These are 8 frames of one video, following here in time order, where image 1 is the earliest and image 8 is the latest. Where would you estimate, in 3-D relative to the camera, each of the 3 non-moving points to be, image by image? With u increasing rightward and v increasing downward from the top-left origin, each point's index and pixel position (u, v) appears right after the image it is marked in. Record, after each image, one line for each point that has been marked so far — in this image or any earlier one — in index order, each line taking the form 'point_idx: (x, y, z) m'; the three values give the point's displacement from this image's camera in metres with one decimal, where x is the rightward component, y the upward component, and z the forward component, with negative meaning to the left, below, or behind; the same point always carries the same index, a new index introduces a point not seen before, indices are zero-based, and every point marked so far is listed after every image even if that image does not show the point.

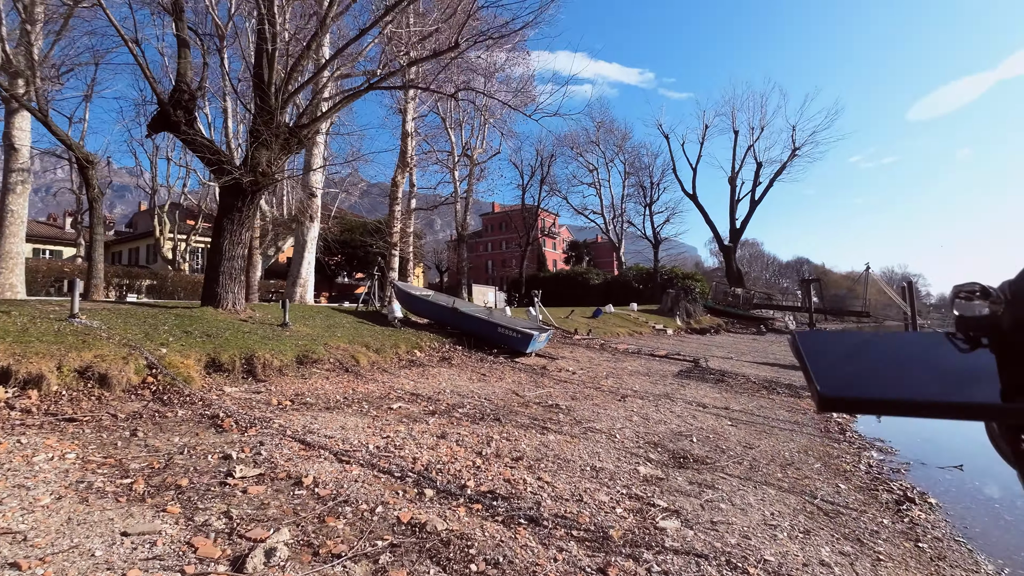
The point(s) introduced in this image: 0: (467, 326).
0: (-1.2, -1.0, +13.7) m
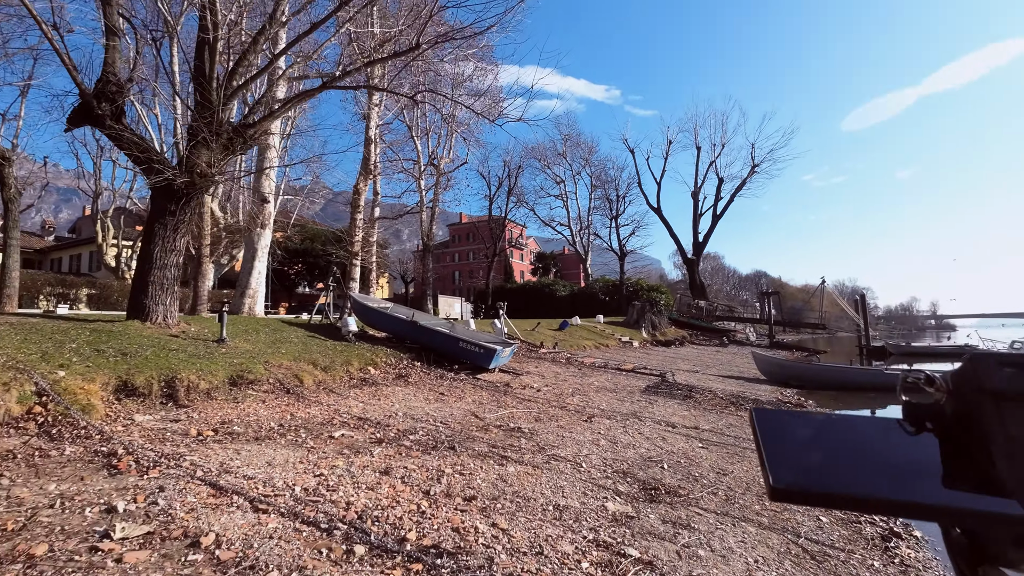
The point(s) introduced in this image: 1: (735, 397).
0: (-2.1, -1.3, +13.1) m
1: (+6.1, -2.9, +14.2) m
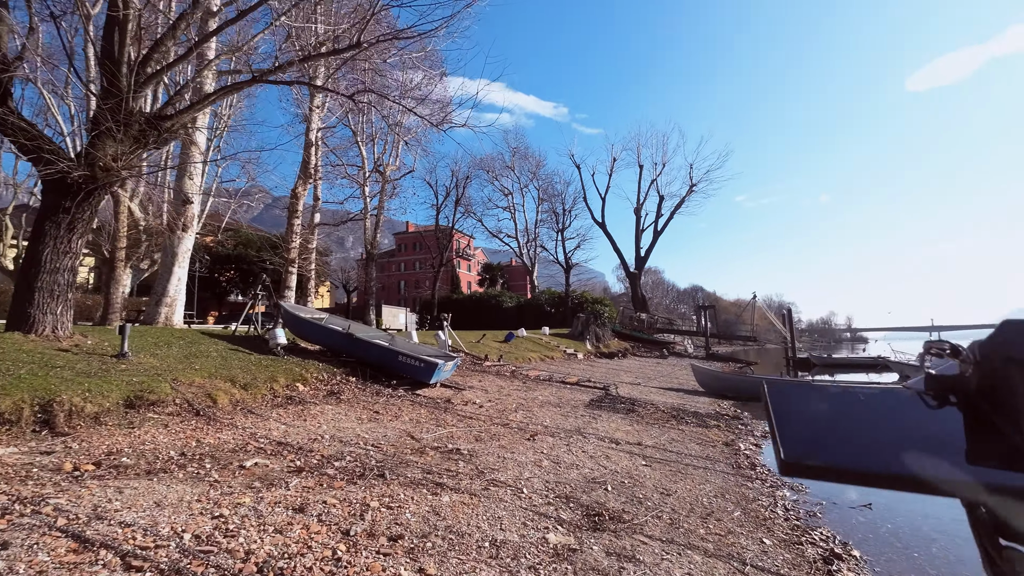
0: (-3.5, -1.6, +12.4) m
1: (+4.5, -3.3, +14.3) m
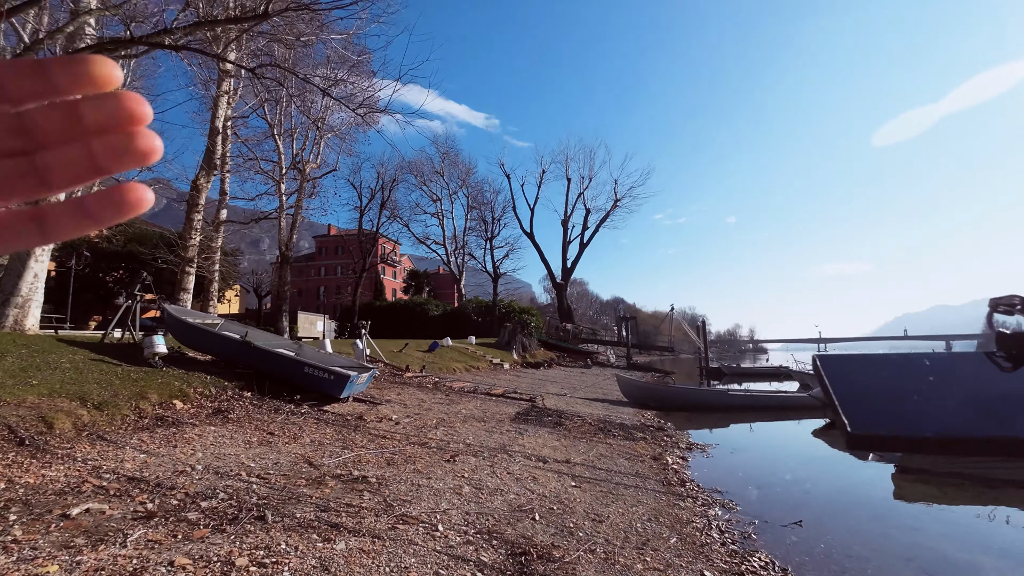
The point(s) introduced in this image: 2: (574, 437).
0: (-5.2, -1.6, +10.9) m
1: (+2.4, -3.6, +13.9) m
2: (+1.3, -3.2, +11.3) m
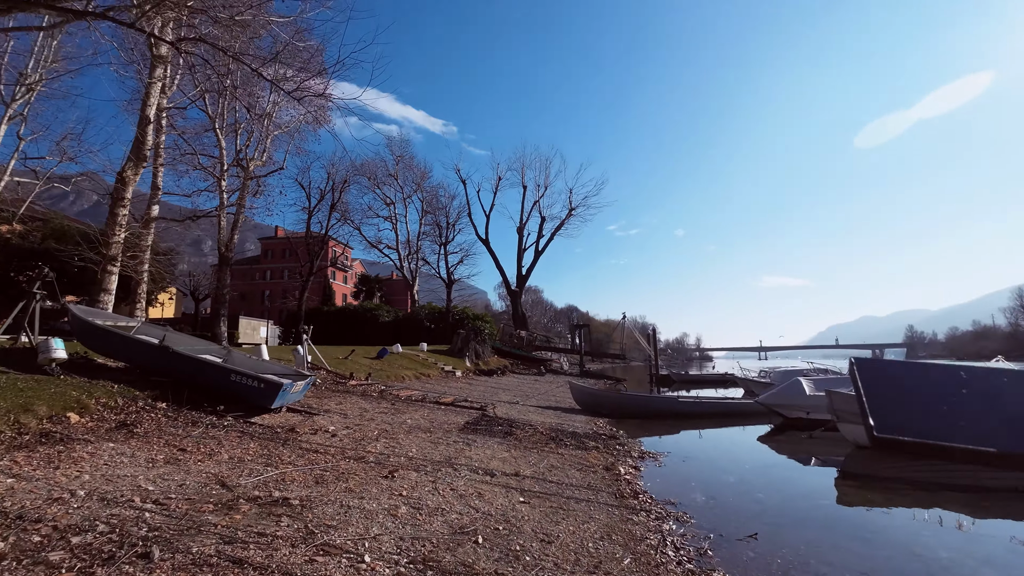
0: (-6.2, -1.6, +9.9) m
1: (+1.1, -3.7, +13.5) m
2: (+0.3, -3.3, +10.8) m
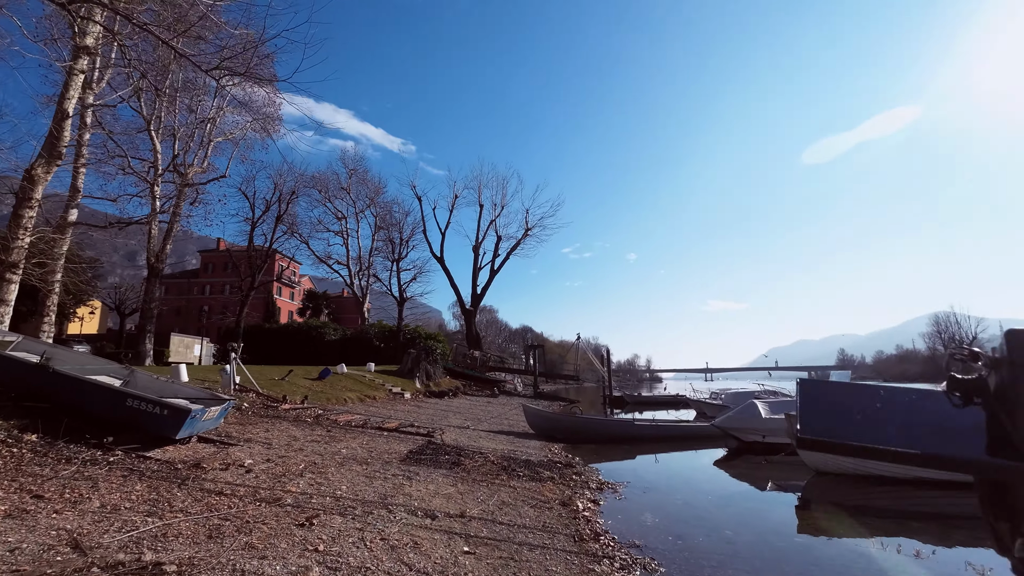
0: (-7.1, -1.8, +8.4) m
1: (-0.1, -4.1, +12.5) m
2: (-0.7, -3.6, +9.7) m
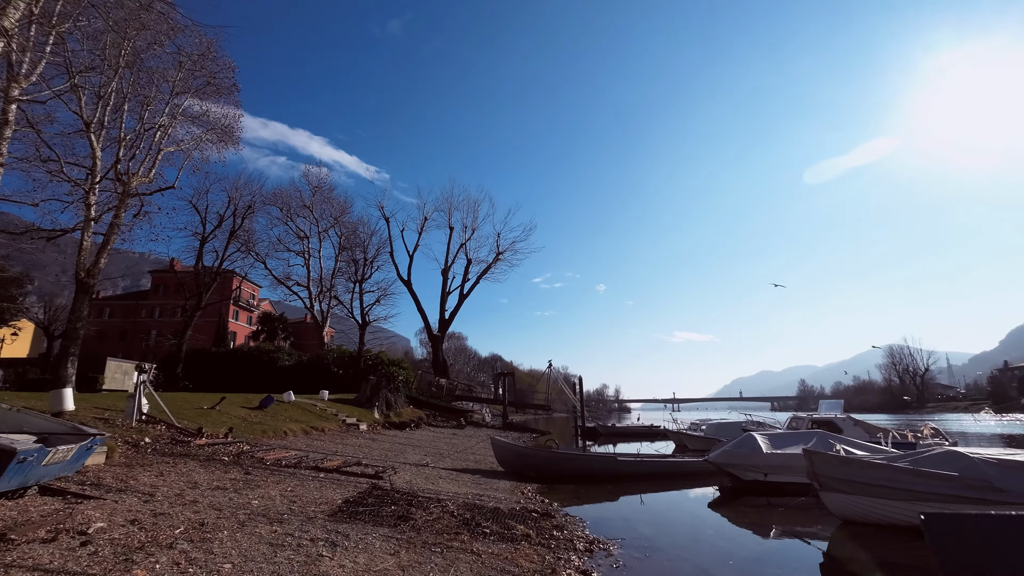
0: (-7.5, -1.6, +5.7) m
1: (-0.8, -4.3, +10.1) m
2: (-1.2, -3.6, +7.3) m
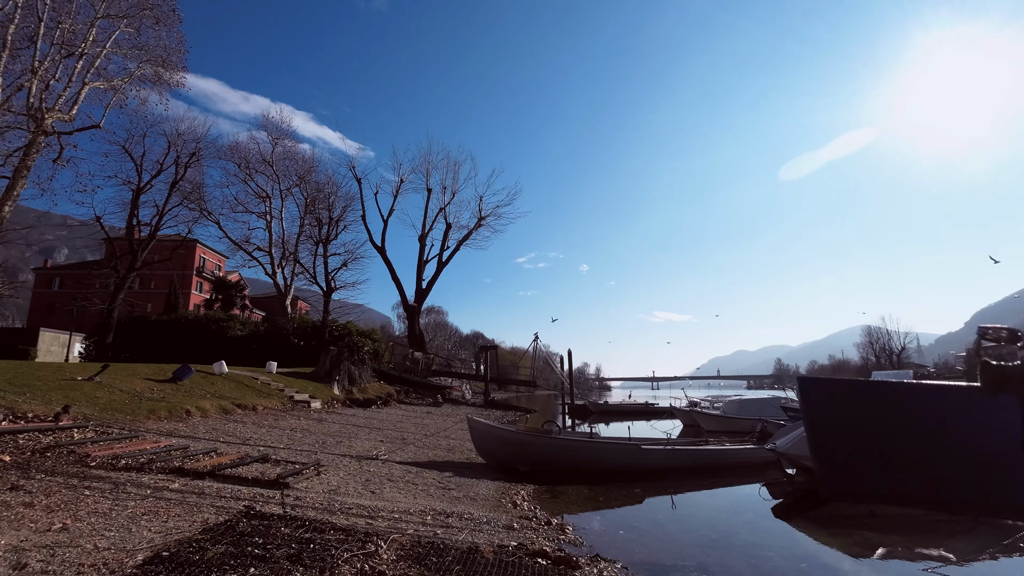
0: (-7.4, -0.2, +0.7) m
1: (-0.9, -2.8, +5.5) m
2: (-1.3, -2.2, +2.6) m
